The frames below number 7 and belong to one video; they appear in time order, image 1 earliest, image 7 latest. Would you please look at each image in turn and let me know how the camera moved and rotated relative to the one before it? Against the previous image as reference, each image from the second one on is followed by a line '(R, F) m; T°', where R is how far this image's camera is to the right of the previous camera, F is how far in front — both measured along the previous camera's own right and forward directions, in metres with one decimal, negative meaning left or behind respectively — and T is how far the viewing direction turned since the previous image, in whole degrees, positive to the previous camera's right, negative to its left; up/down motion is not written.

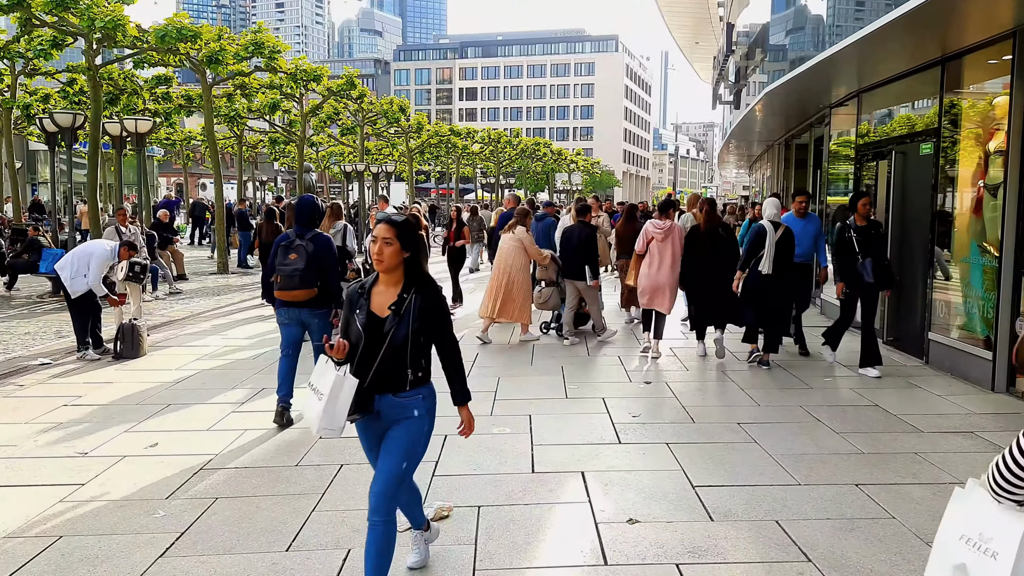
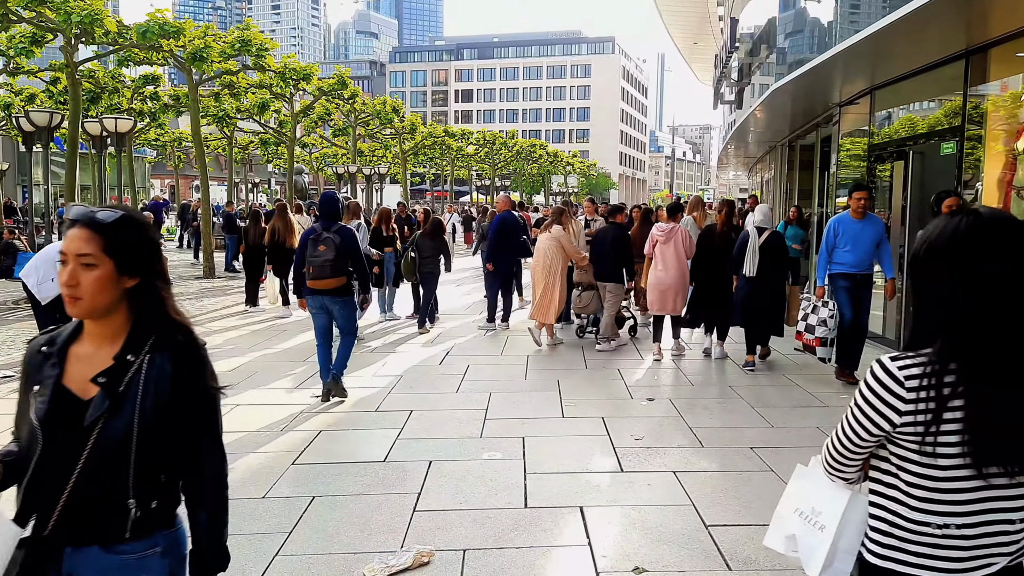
(0.0, +0.5) m; 0°
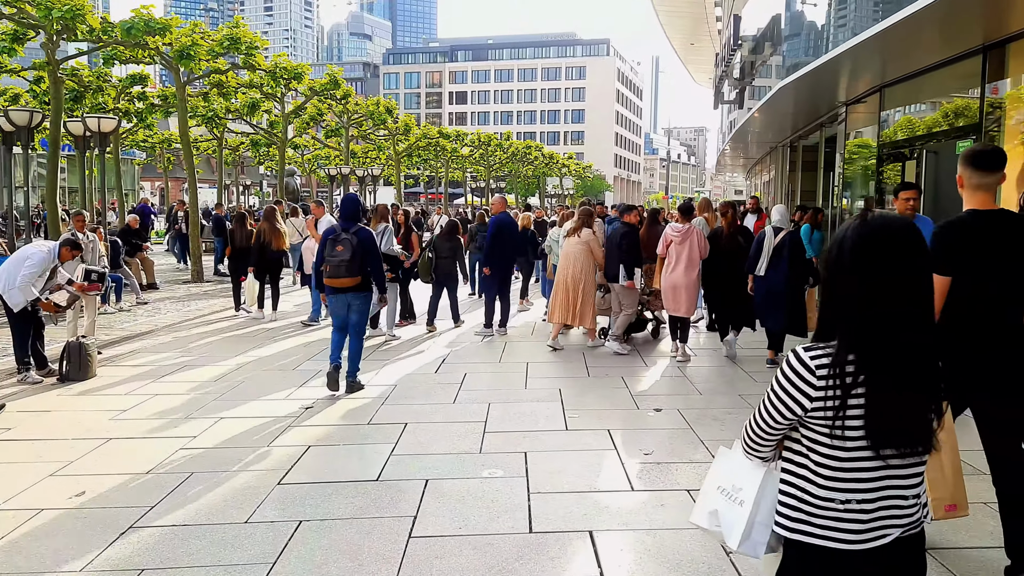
(0.0, +0.3) m; 0°
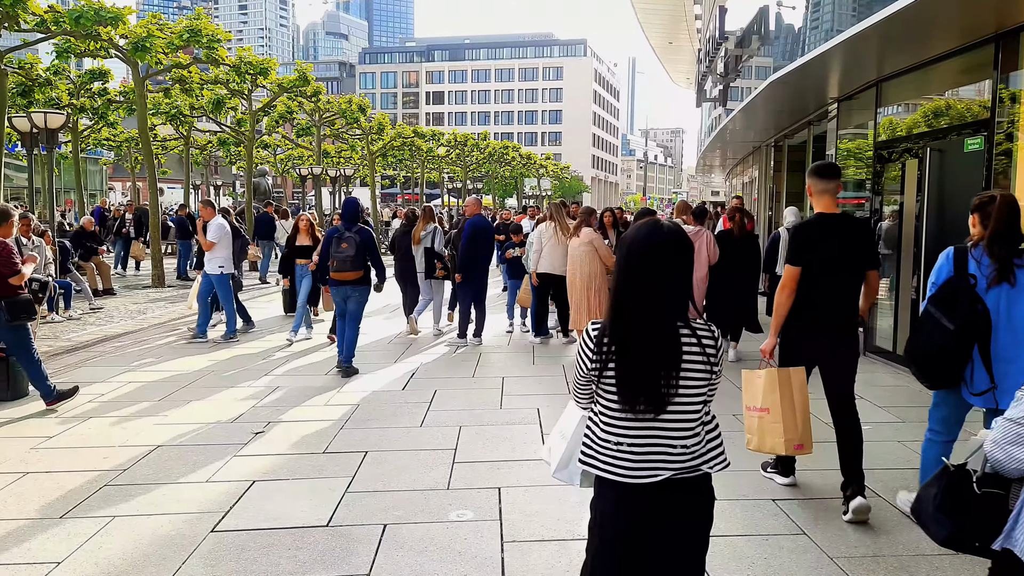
(0.0, +0.6) m; +2°
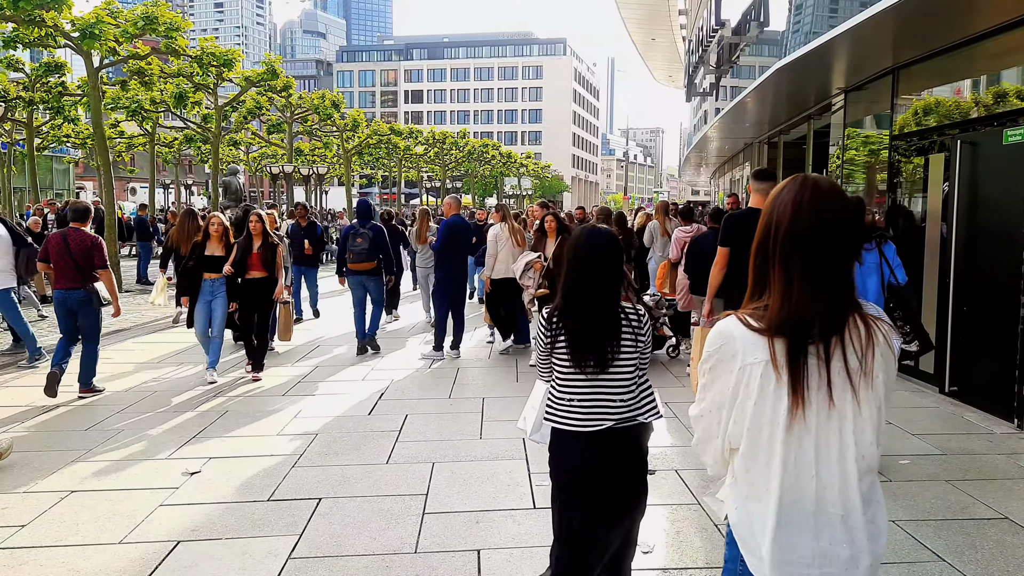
(0.0, +0.9) m; +1°
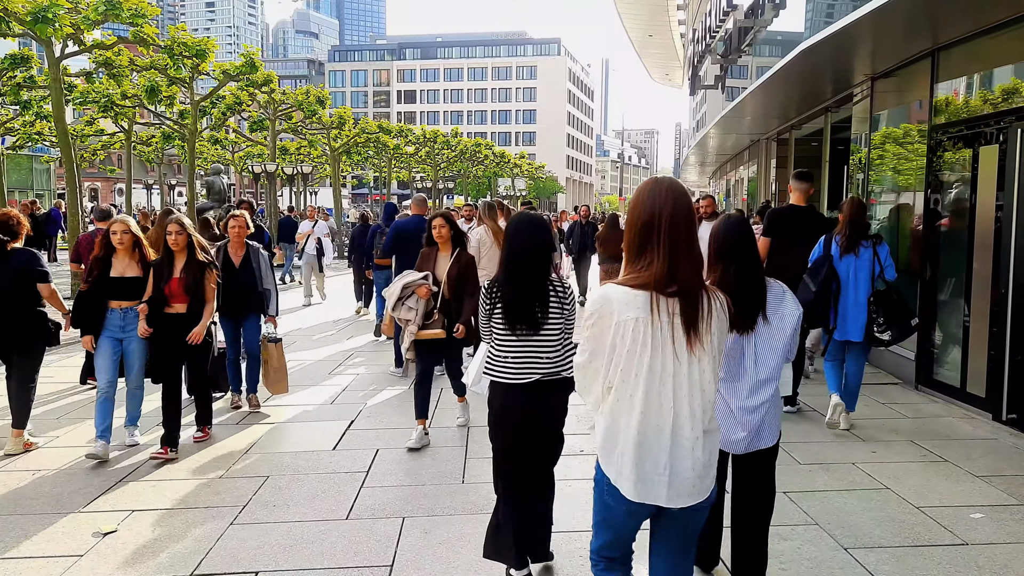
(0.0, +0.9) m; 0°
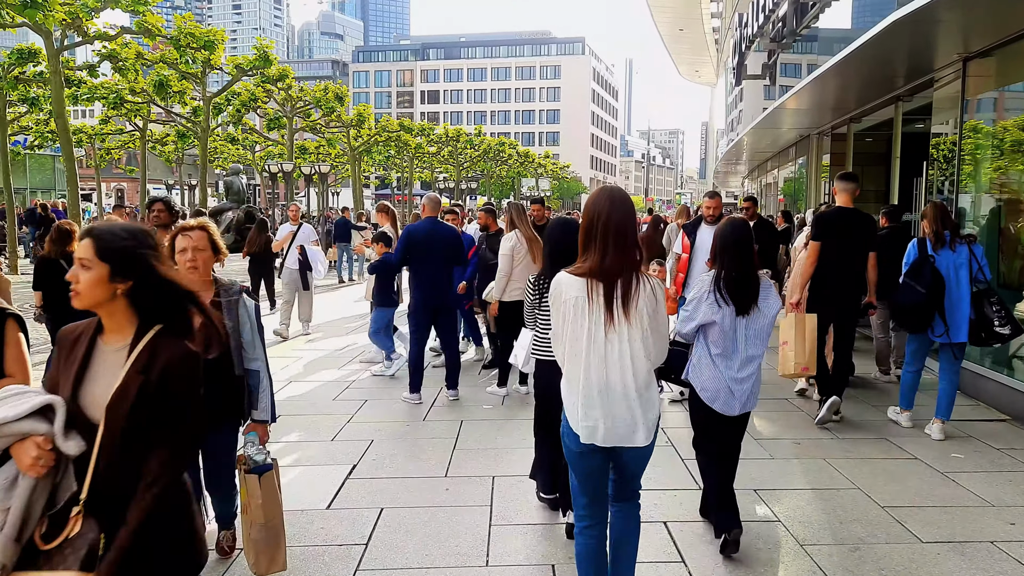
(-0.1, +1.1) m; -2°
